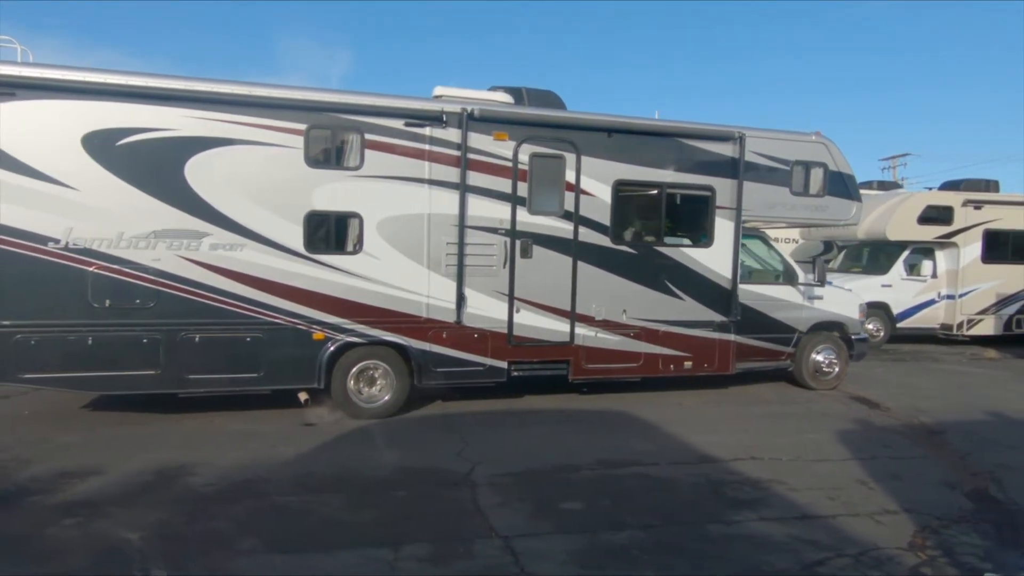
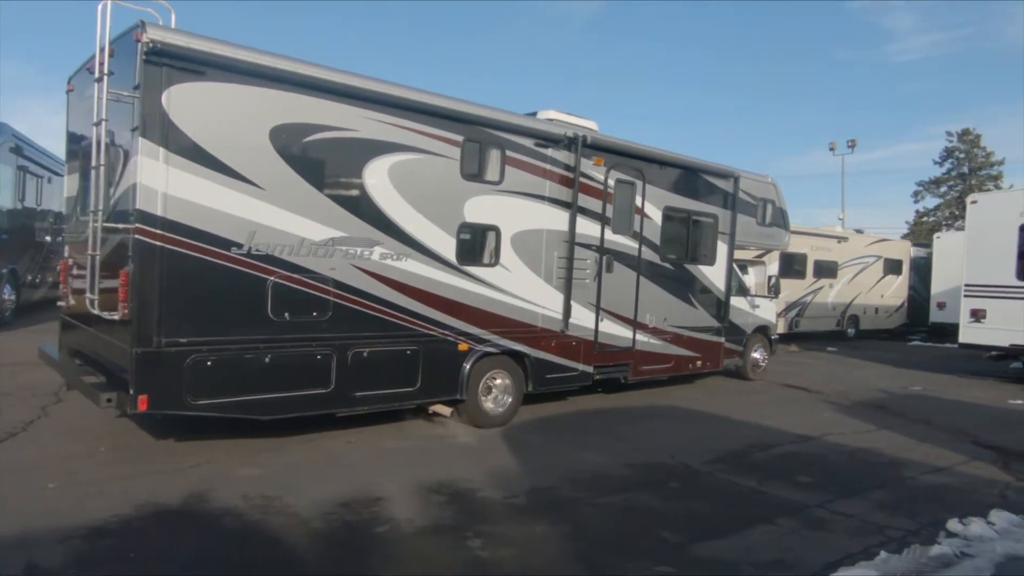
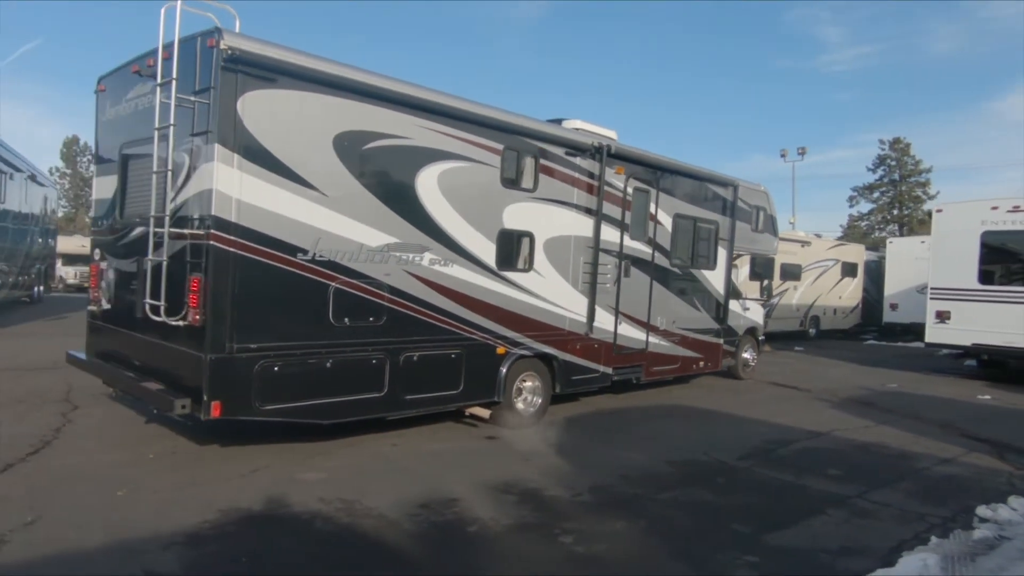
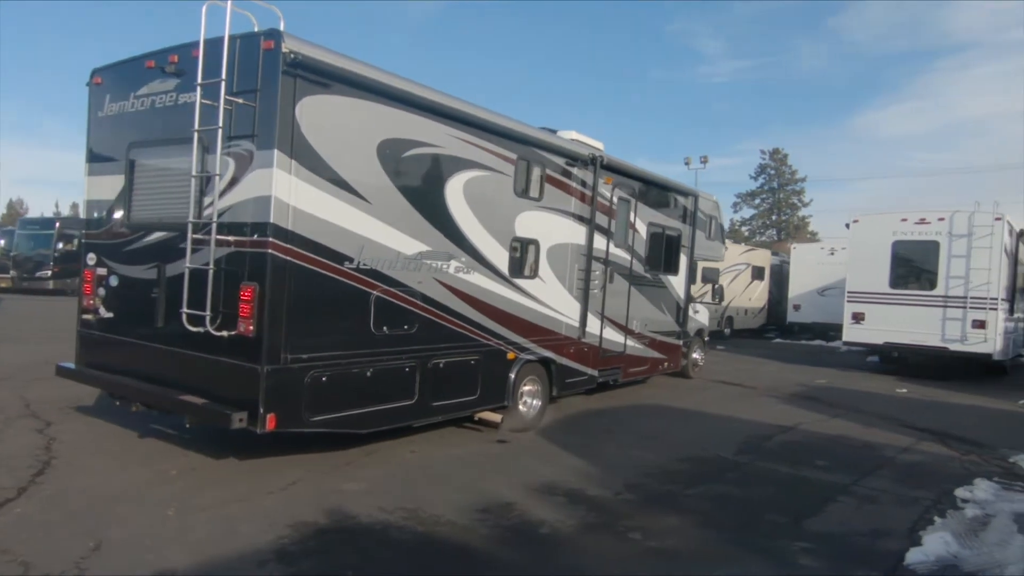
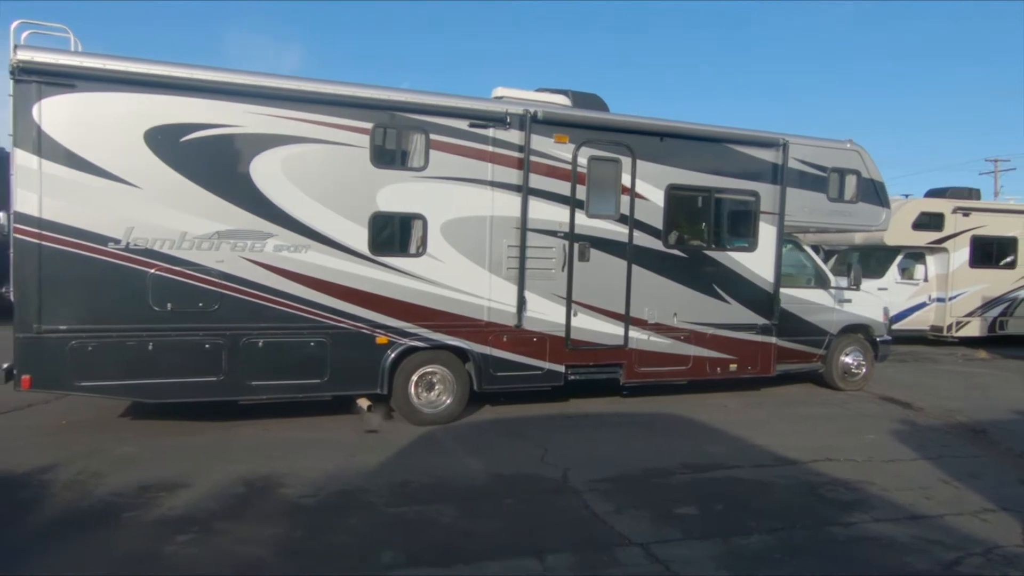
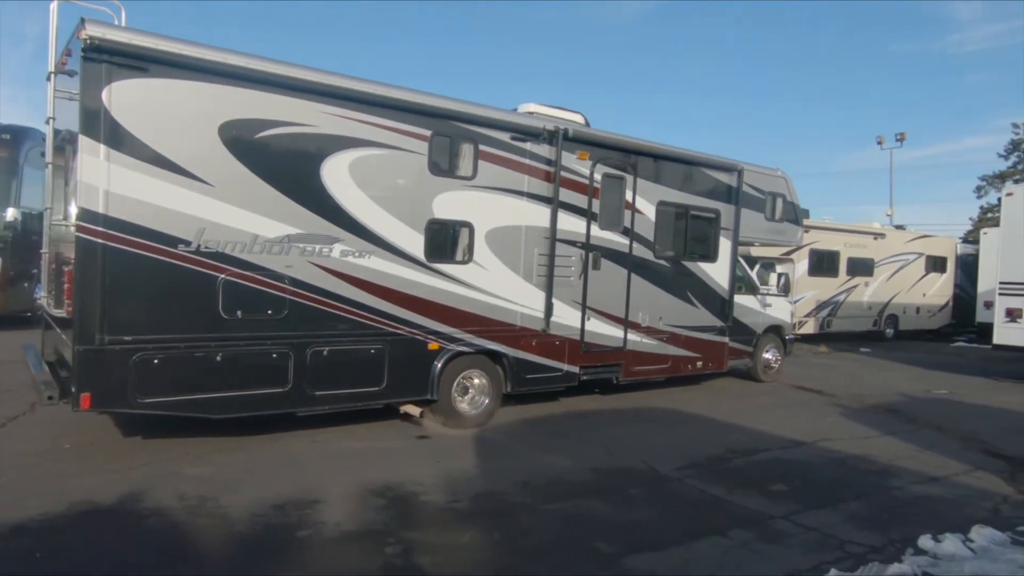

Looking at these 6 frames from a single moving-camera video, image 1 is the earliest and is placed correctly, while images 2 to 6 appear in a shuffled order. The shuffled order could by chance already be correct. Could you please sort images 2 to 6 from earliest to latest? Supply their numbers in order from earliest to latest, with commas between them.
5, 6, 2, 3, 4
